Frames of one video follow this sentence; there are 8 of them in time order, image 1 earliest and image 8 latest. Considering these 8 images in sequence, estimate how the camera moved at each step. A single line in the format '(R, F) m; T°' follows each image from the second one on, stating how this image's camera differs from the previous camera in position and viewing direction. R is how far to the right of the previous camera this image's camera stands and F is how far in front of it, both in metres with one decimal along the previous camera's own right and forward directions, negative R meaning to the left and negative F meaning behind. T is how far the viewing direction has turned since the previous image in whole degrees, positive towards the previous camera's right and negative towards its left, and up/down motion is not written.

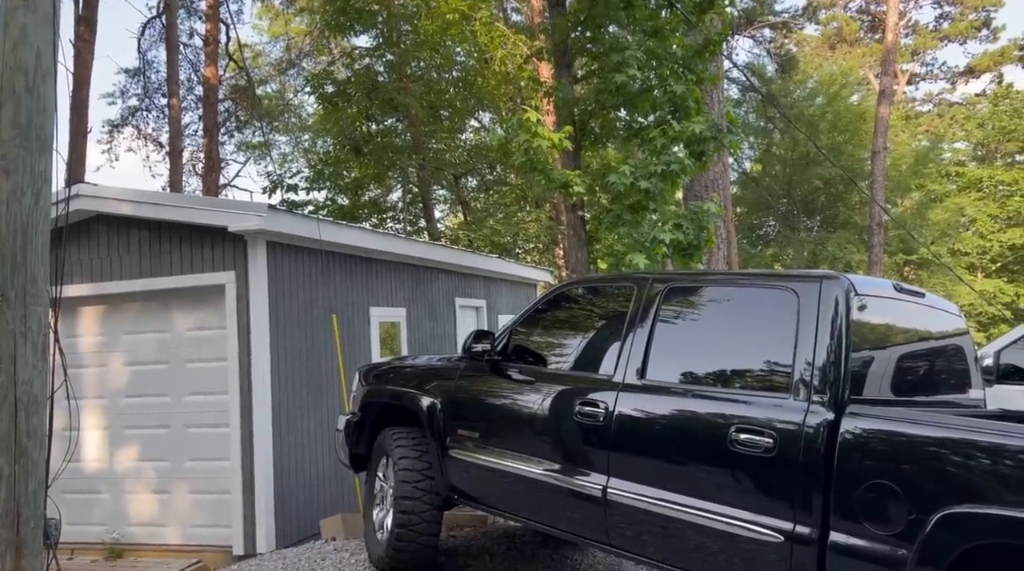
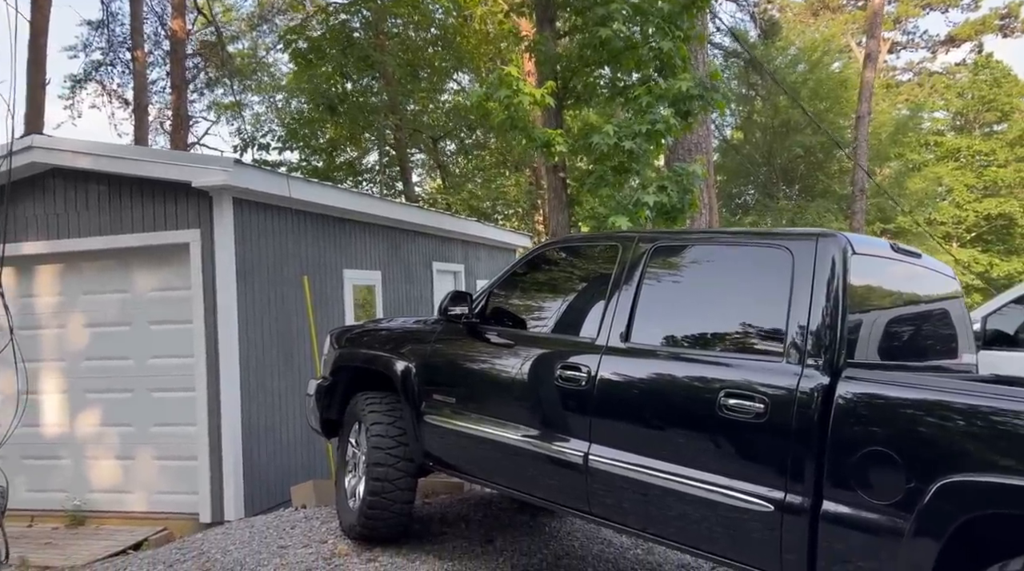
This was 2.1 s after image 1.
(0.0, +0.2) m; +2°
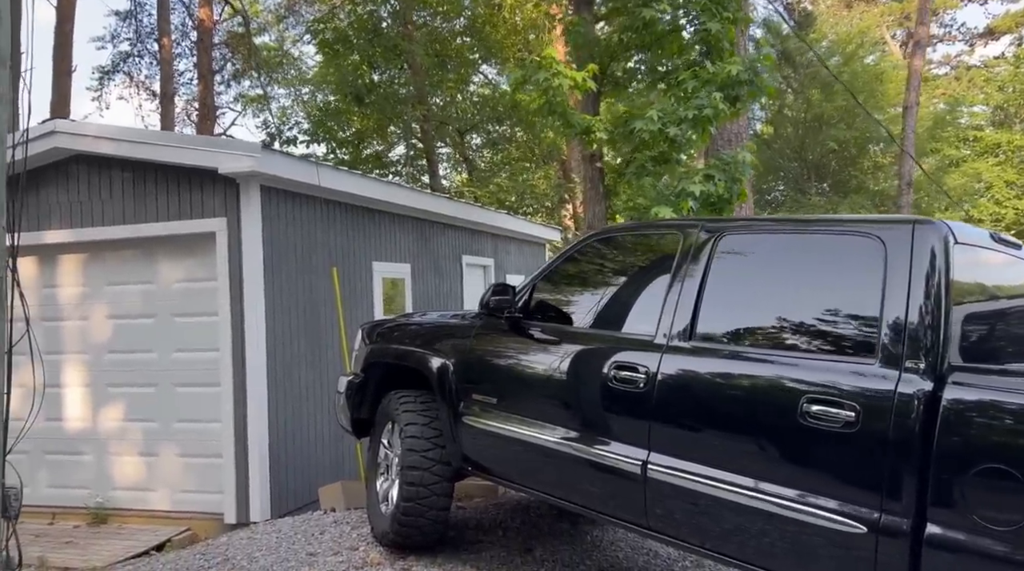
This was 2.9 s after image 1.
(-0.1, +0.3) m; -2°
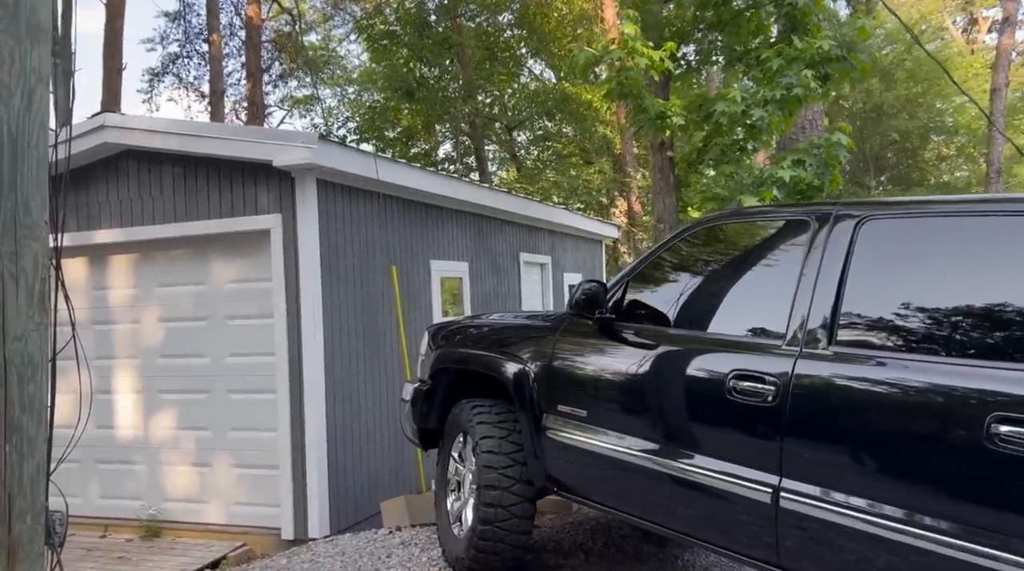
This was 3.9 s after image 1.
(-0.2, +0.5) m; -3°
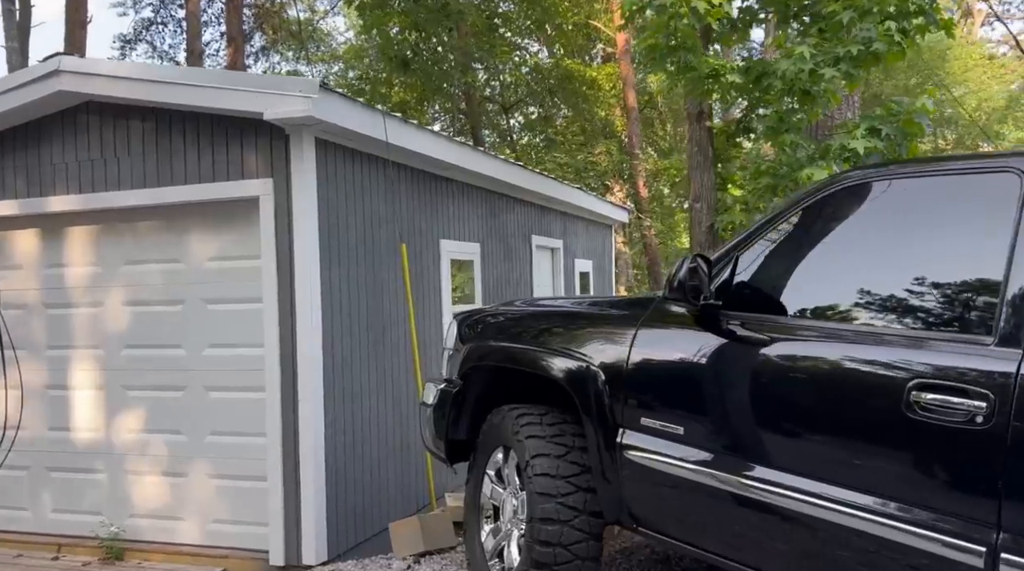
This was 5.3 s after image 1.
(-0.3, +0.9) m; +2°
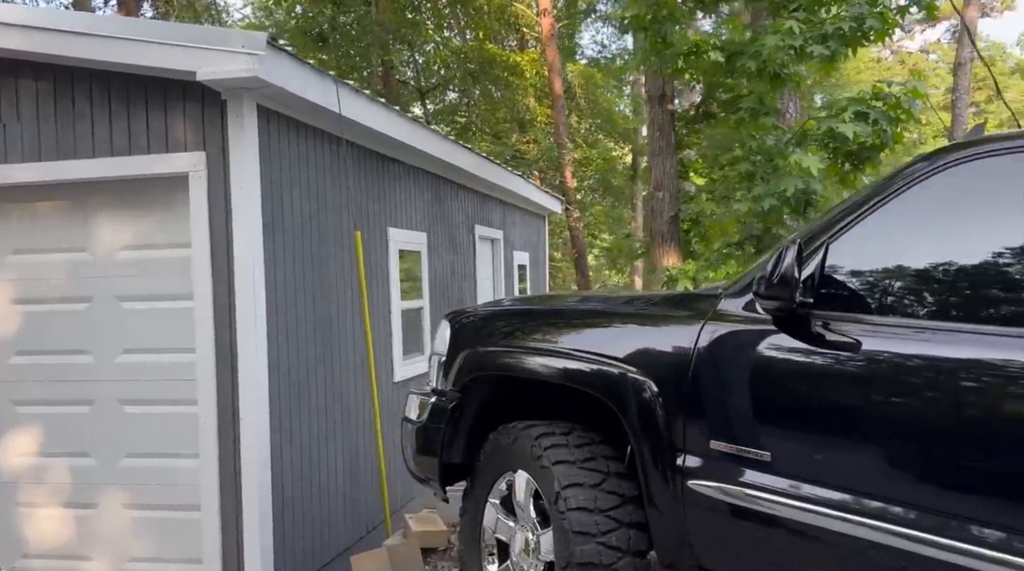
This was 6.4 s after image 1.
(-0.4, +0.6) m; +7°
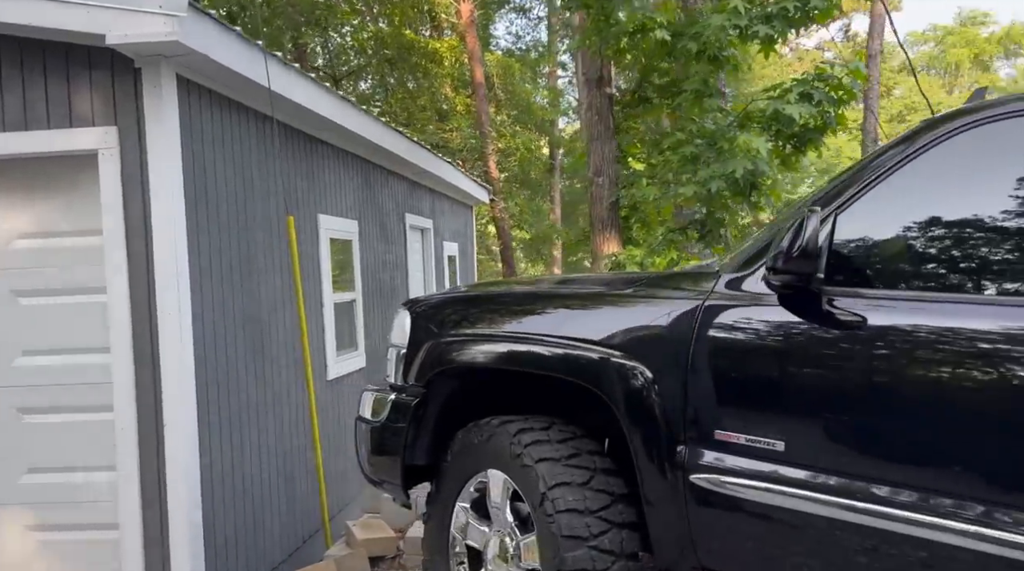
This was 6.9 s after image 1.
(-0.2, +0.3) m; +6°
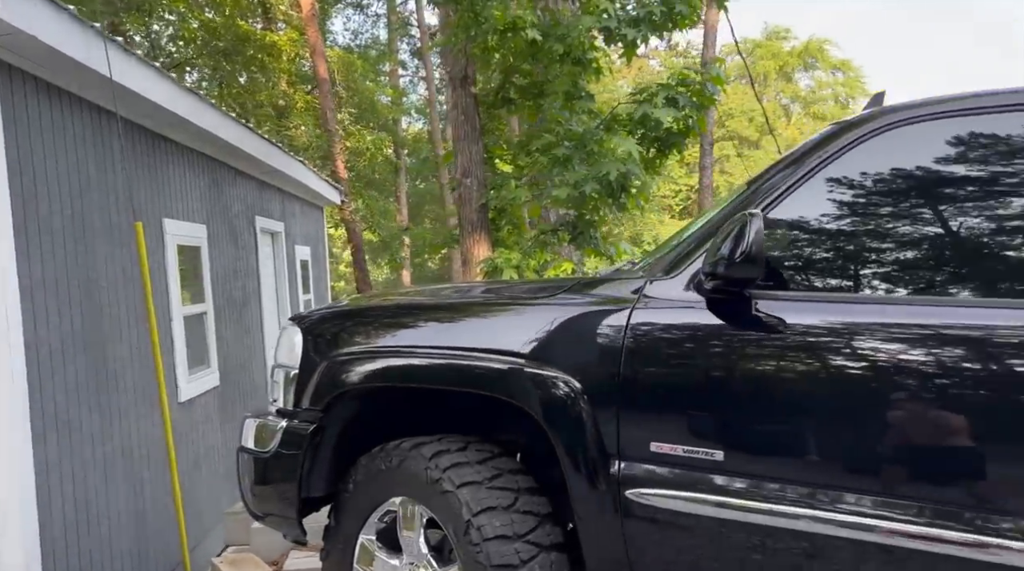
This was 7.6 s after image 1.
(-0.2, +0.2) m; +11°
